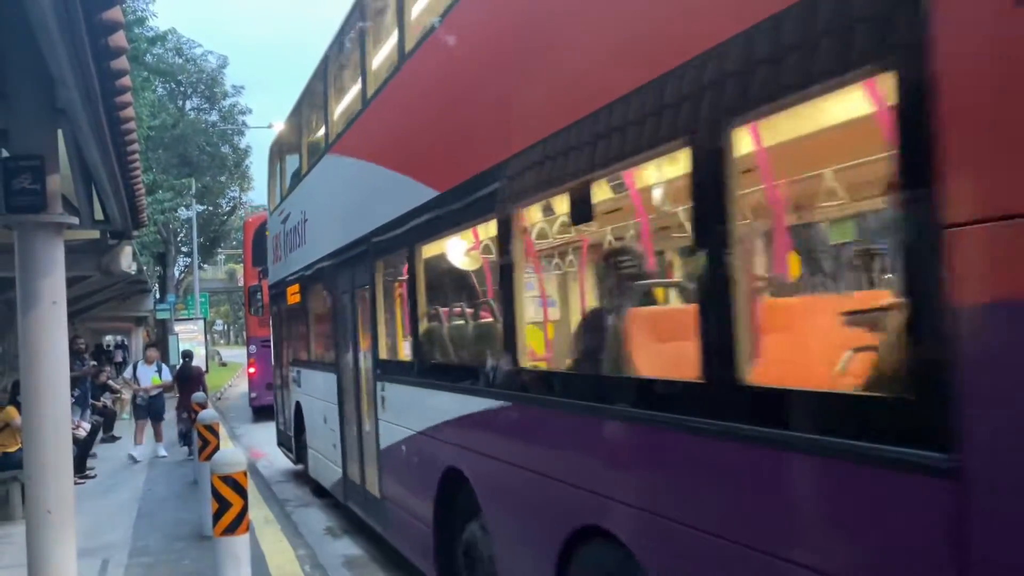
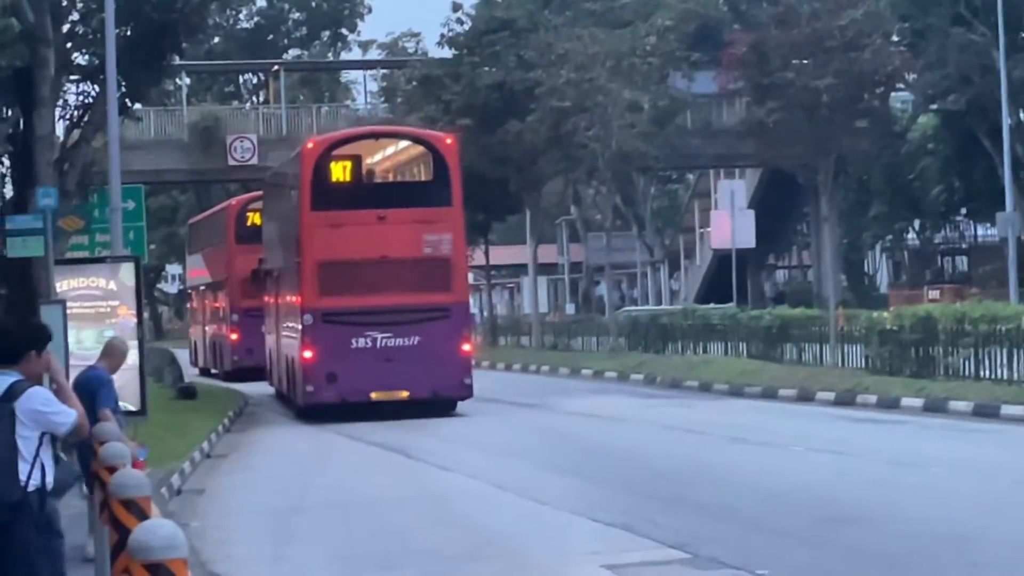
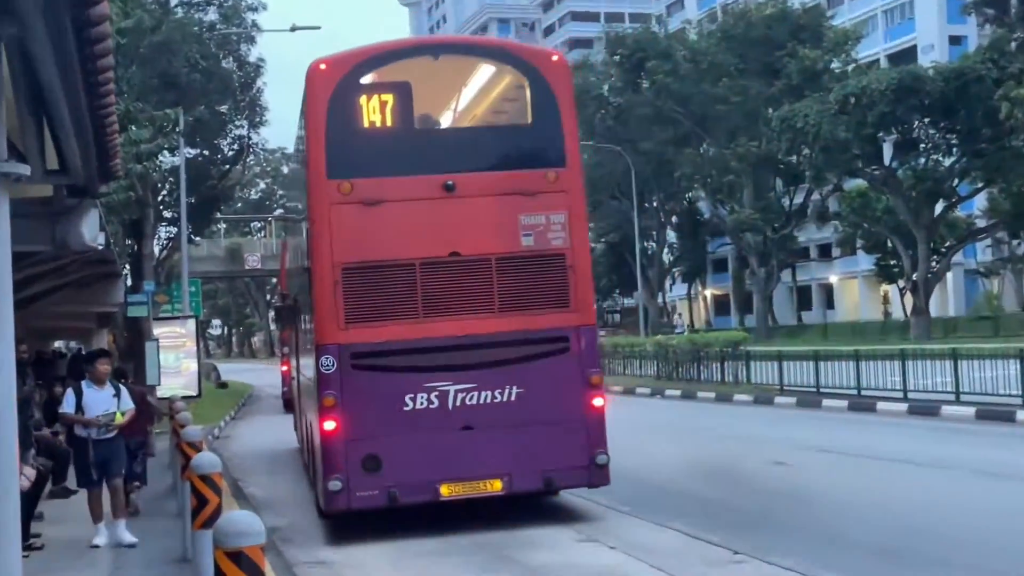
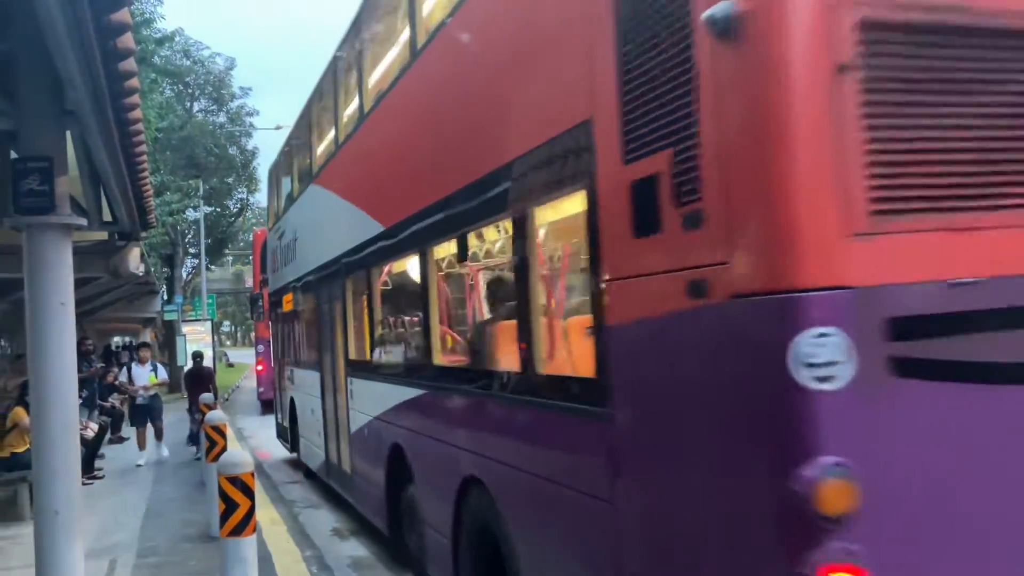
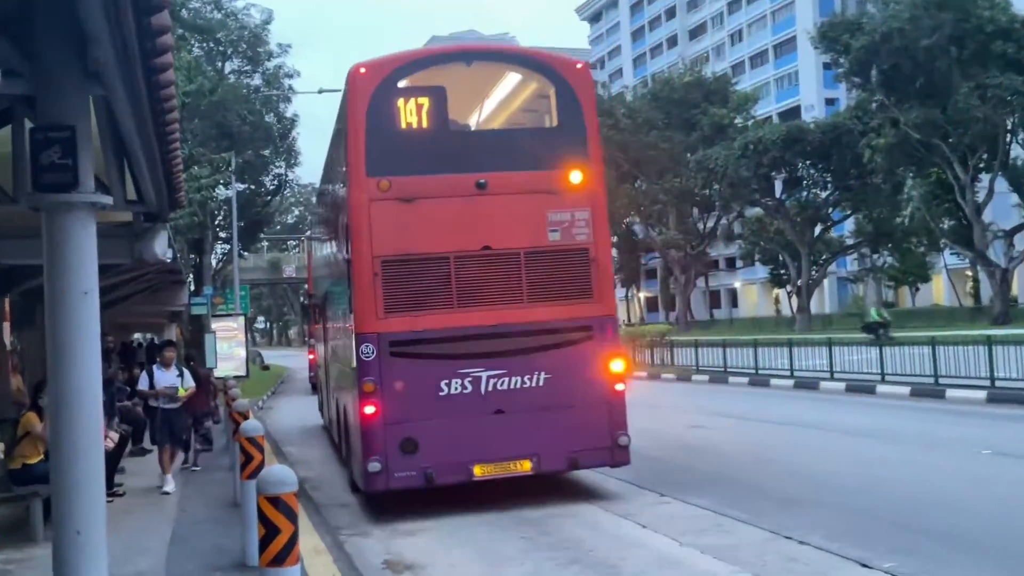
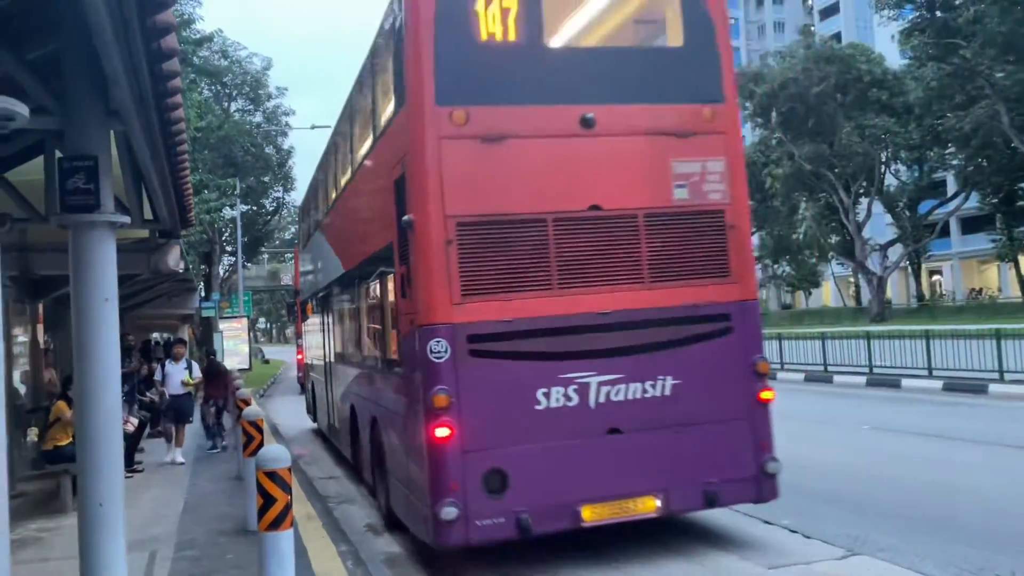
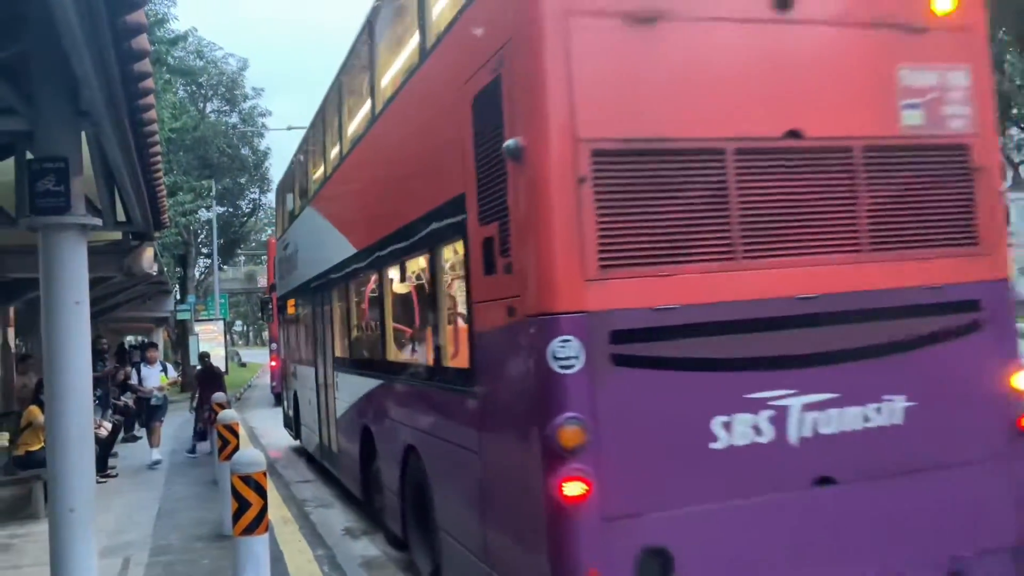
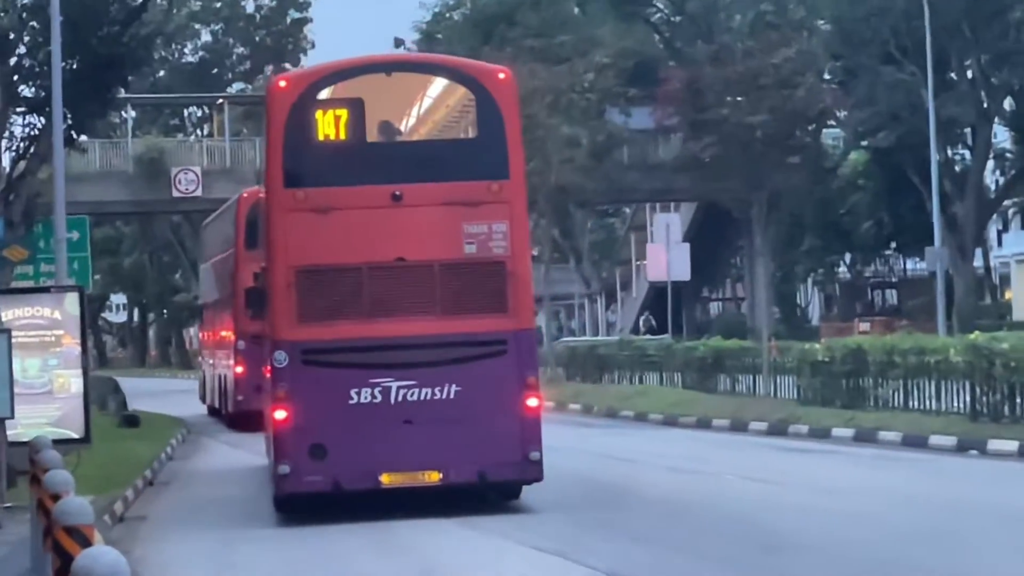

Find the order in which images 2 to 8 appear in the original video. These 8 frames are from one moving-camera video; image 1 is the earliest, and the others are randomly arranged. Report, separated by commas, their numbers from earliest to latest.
4, 7, 6, 5, 3, 8, 2
